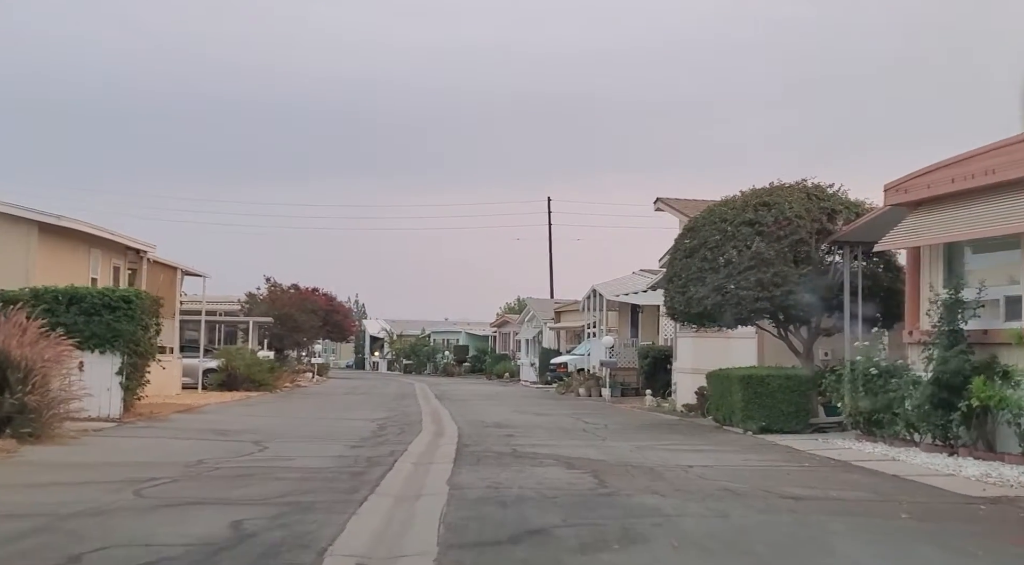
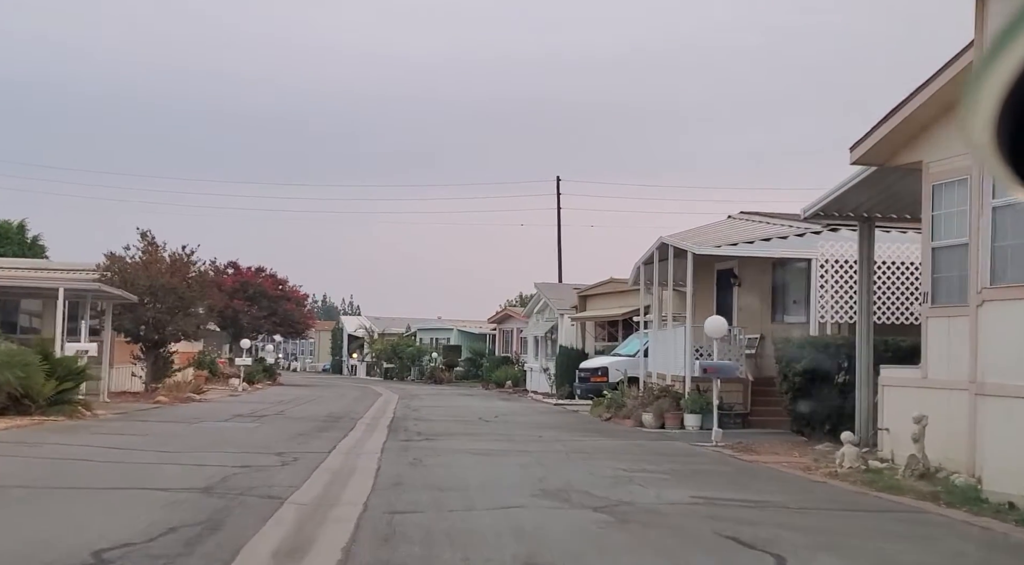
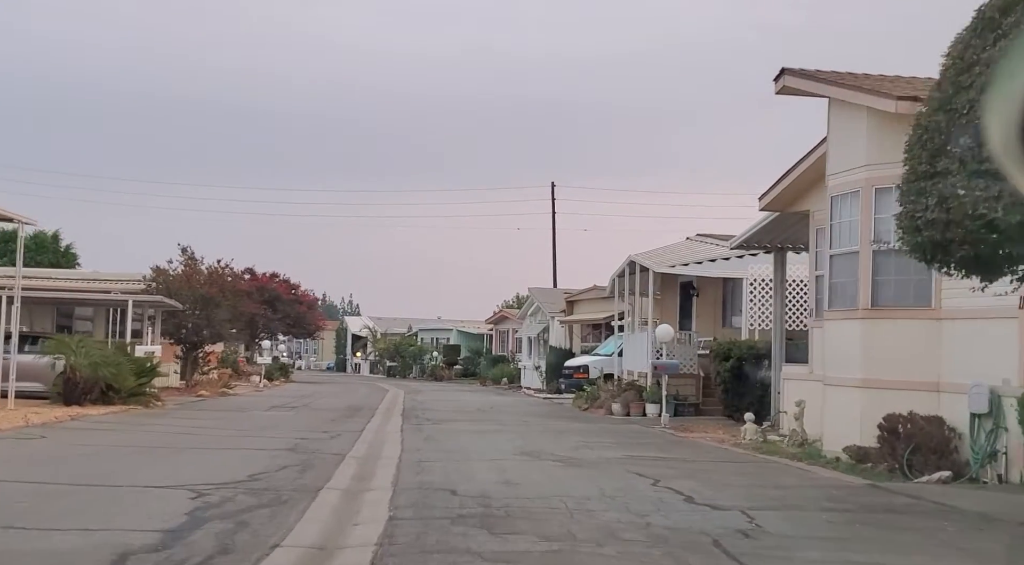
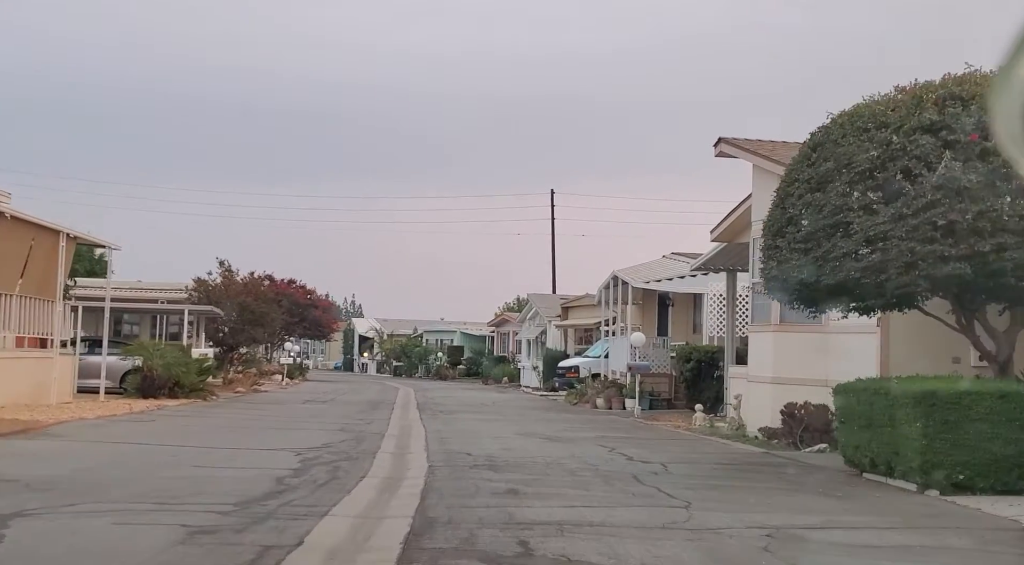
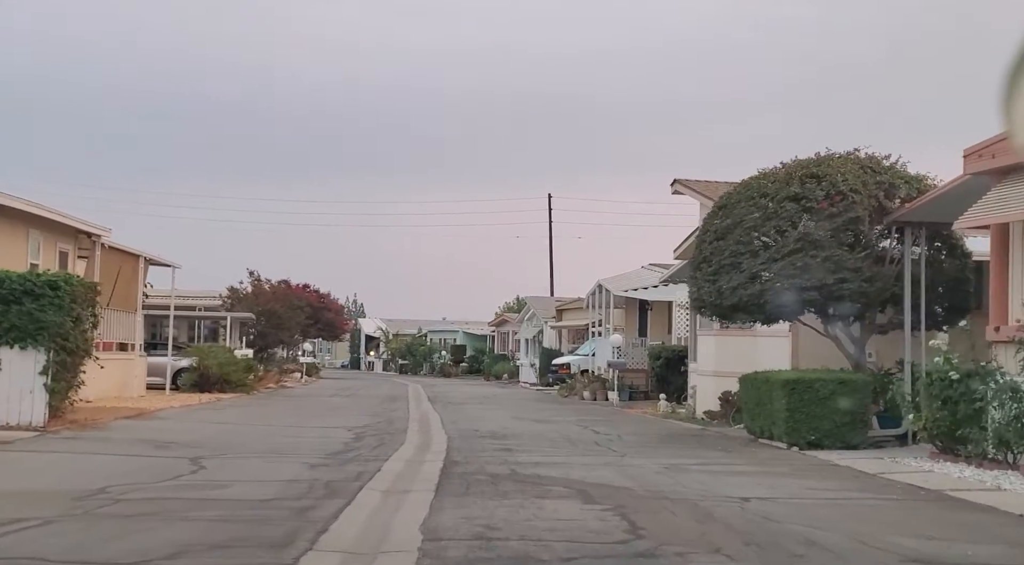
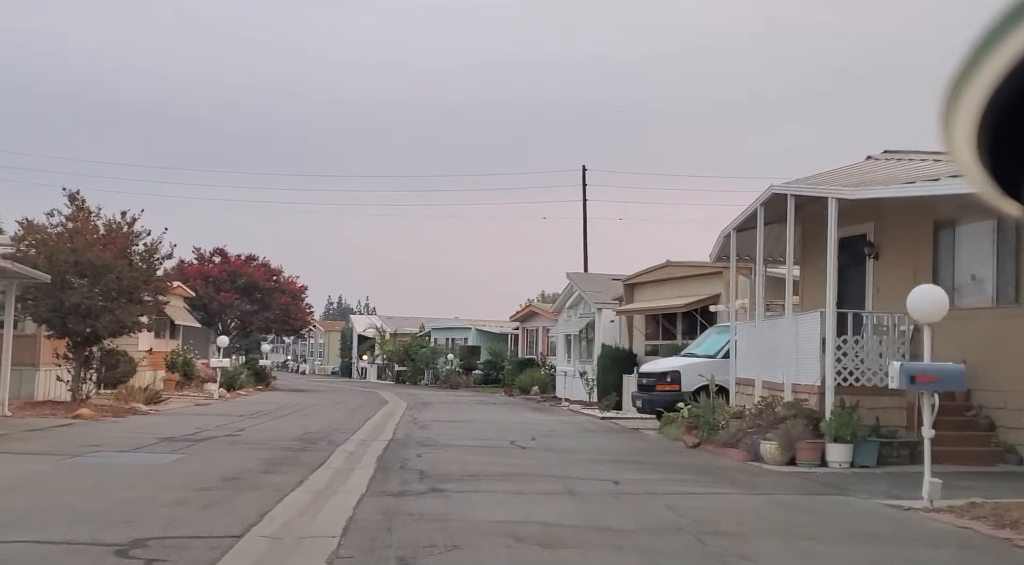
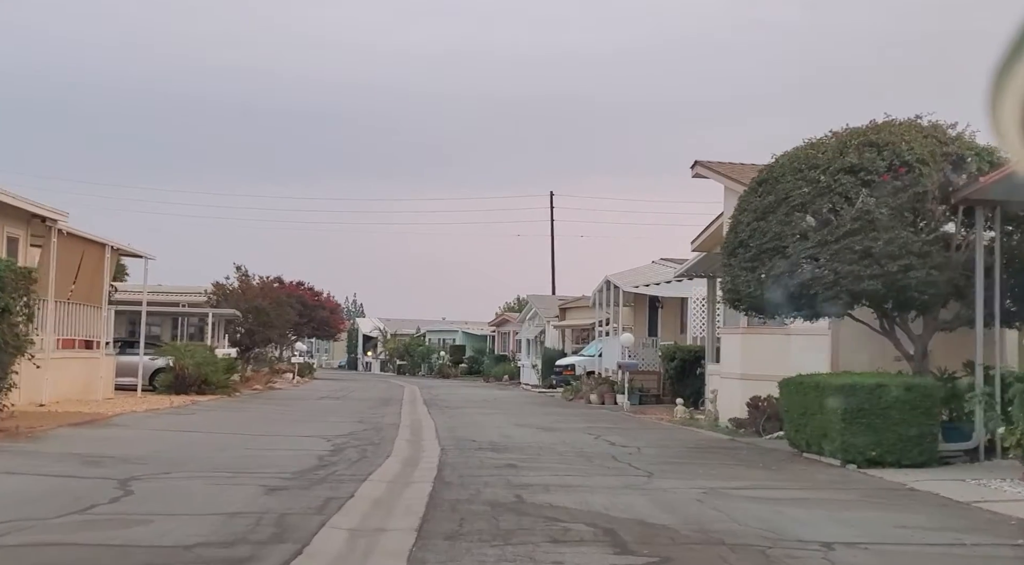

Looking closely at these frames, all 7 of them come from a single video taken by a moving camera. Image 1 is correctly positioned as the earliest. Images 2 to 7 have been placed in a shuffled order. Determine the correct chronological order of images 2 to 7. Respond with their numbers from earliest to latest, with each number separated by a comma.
5, 7, 4, 3, 2, 6
